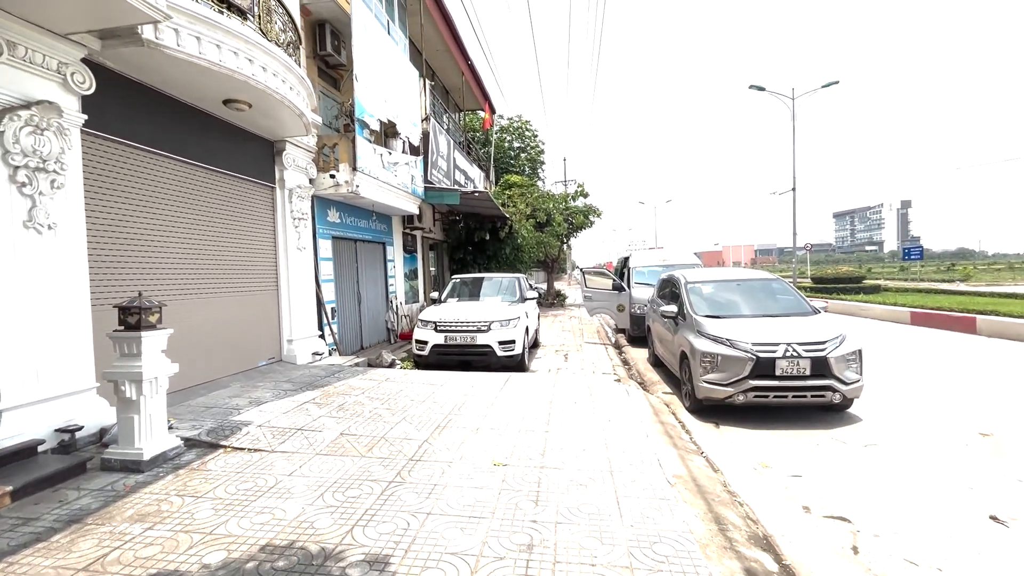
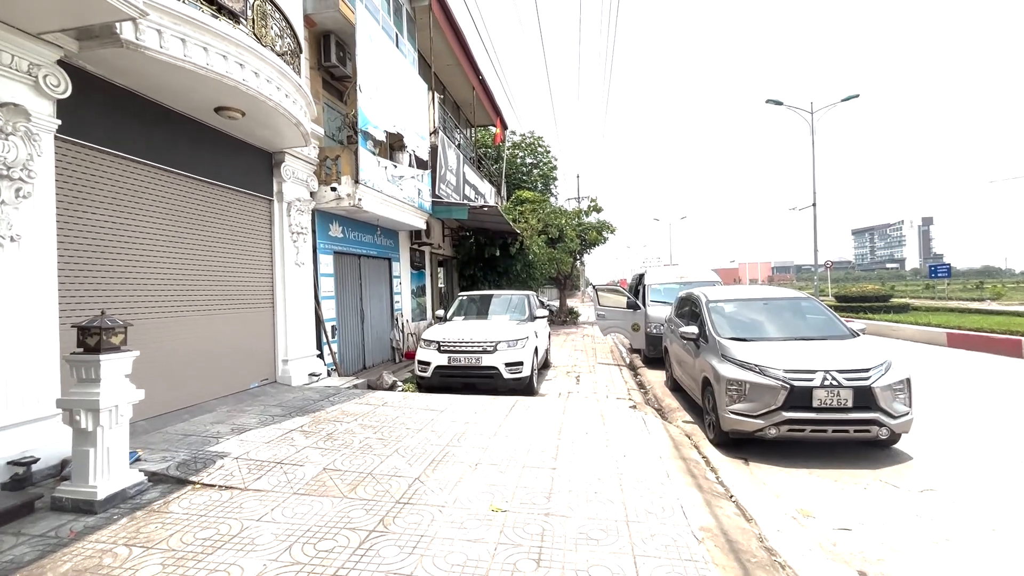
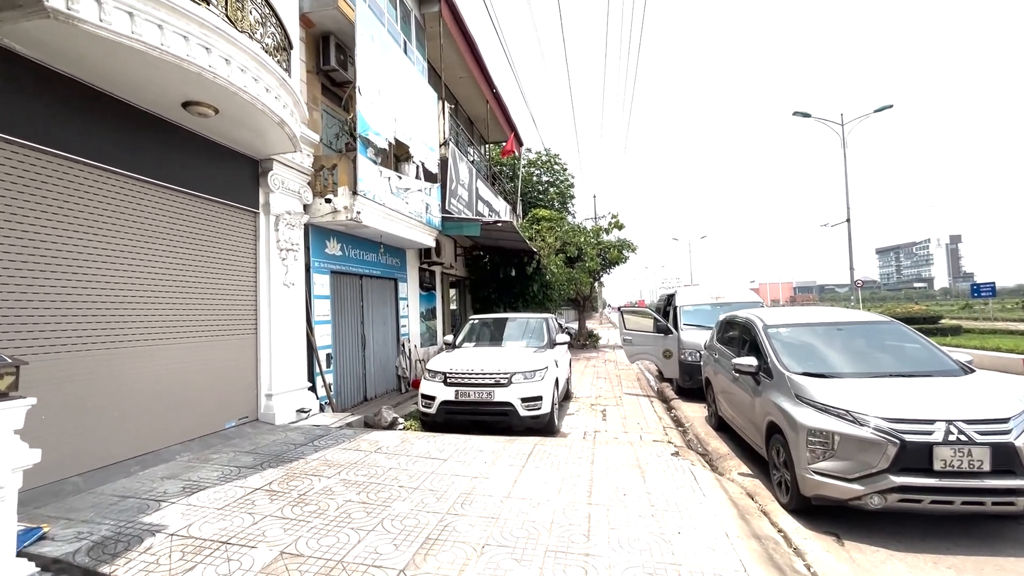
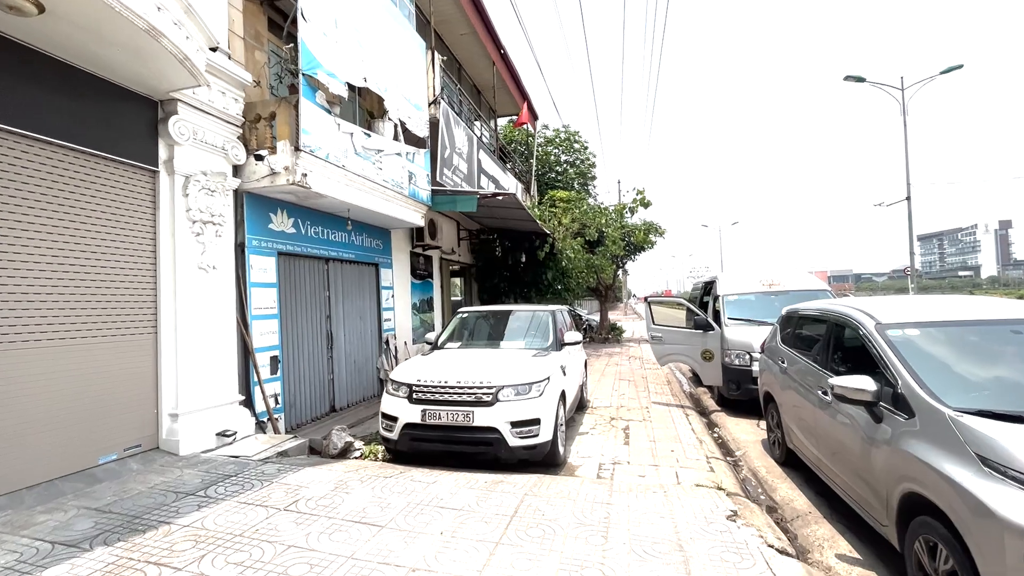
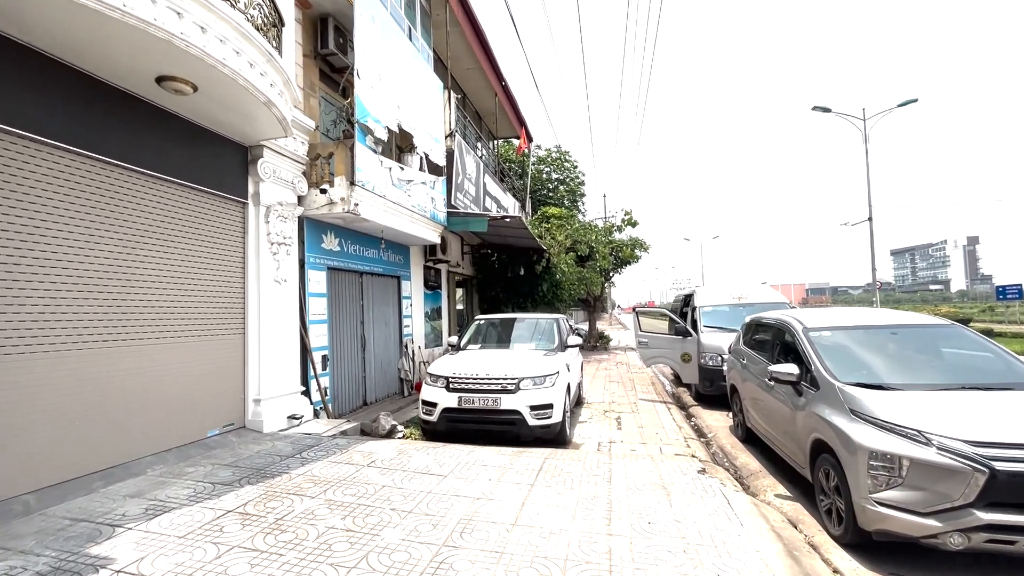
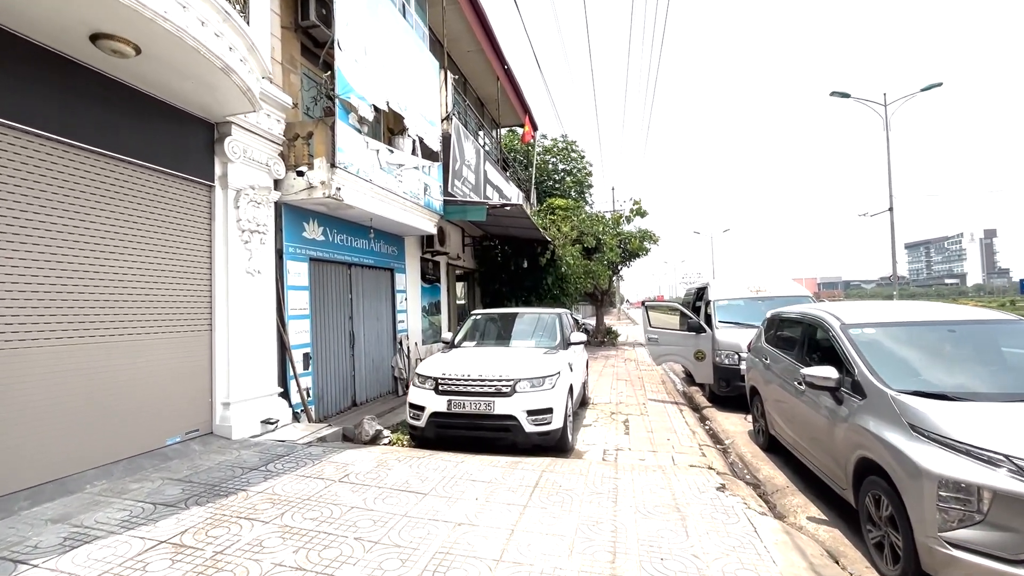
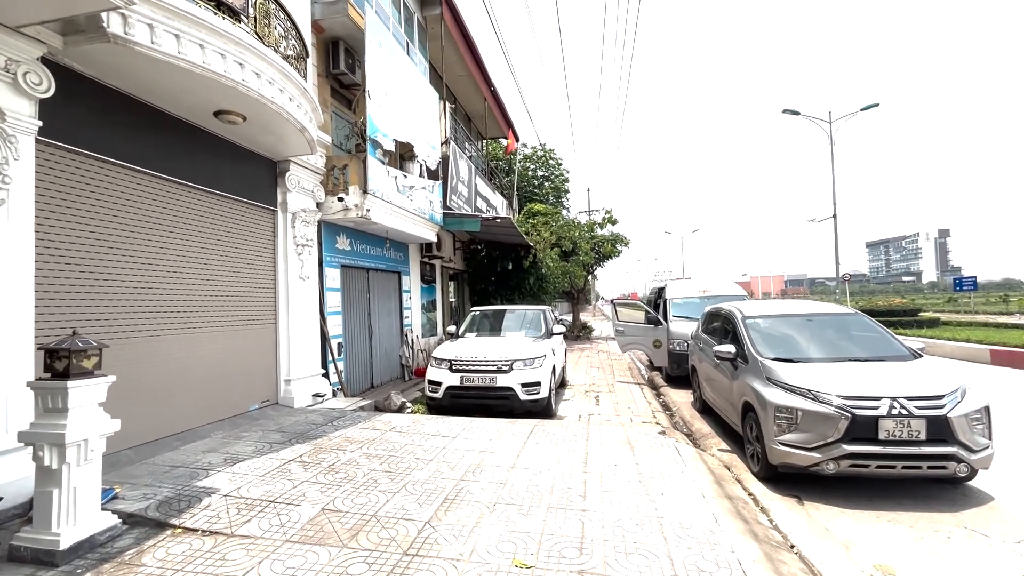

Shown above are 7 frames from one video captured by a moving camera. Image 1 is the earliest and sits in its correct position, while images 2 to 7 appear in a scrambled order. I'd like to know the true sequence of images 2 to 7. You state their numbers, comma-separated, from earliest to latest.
2, 7, 3, 5, 6, 4
